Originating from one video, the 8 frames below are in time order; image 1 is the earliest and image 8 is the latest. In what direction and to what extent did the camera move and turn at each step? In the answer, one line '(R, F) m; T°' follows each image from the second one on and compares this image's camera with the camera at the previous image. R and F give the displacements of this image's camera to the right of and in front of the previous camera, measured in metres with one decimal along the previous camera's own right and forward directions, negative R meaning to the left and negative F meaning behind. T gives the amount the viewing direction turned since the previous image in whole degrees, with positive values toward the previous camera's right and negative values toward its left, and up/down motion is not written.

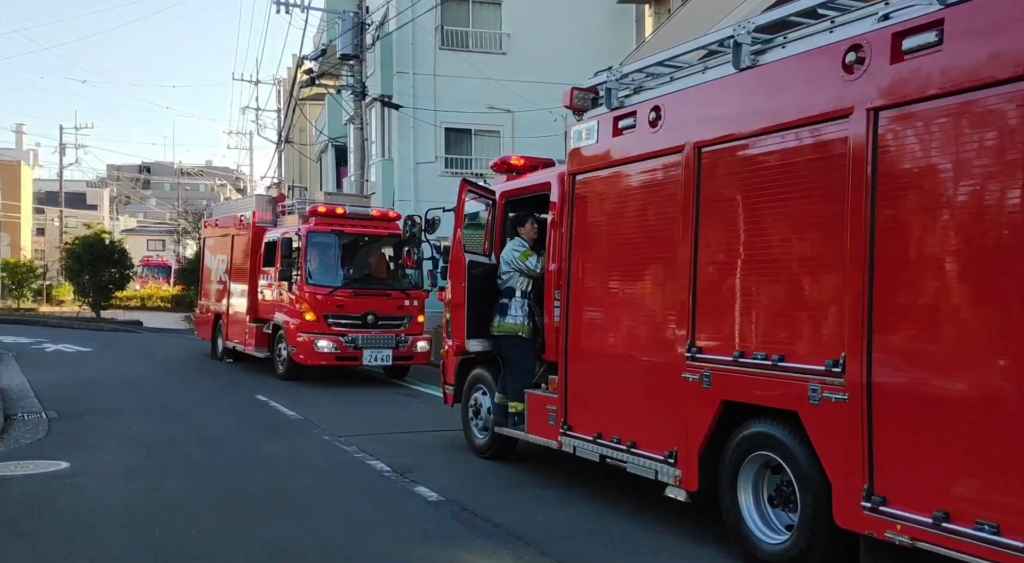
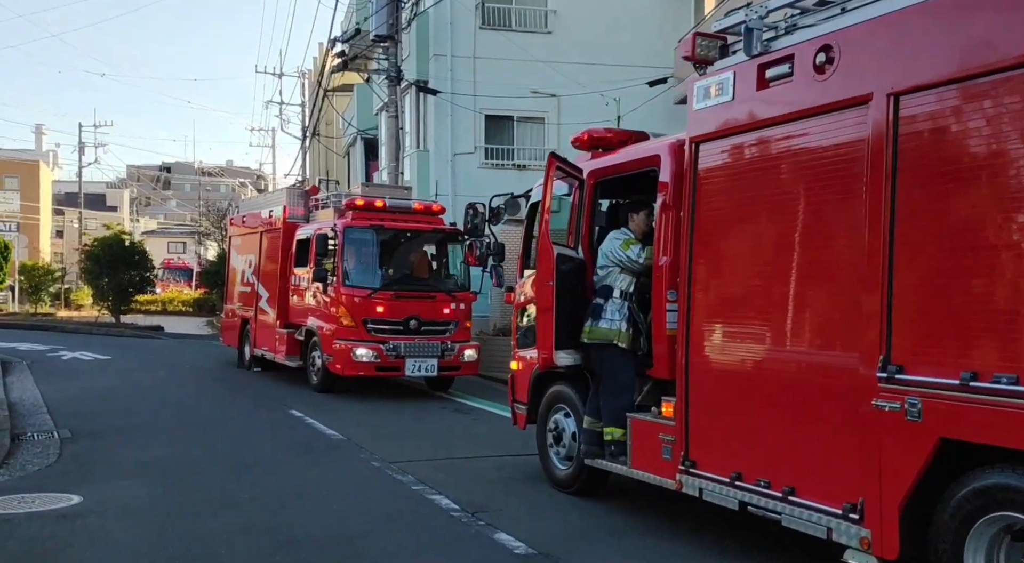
(-0.5, +1.4) m; -1°
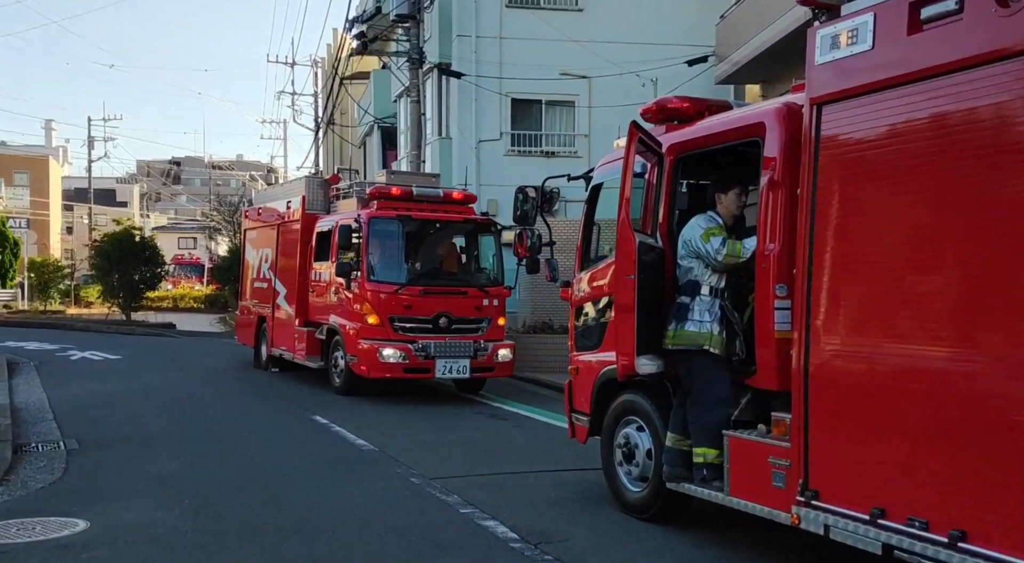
(-0.4, +0.9) m; -1°
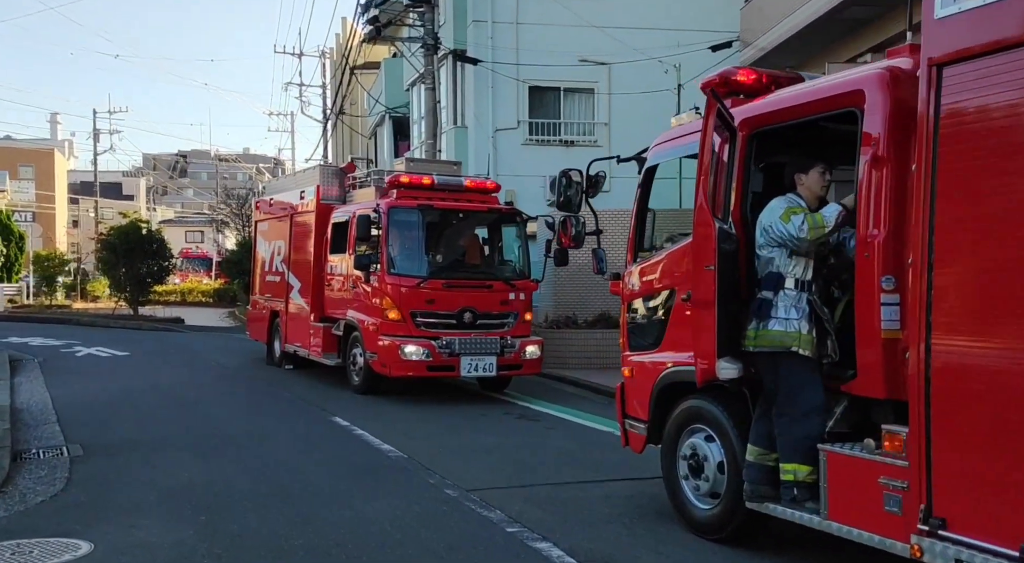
(-0.3, +0.6) m; 0°
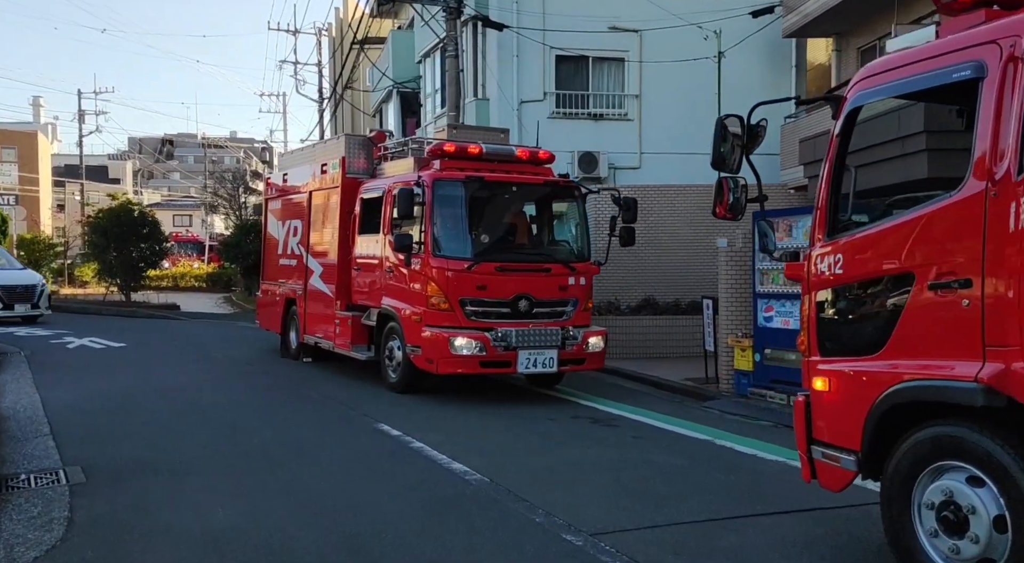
(-0.8, +1.6) m; +1°
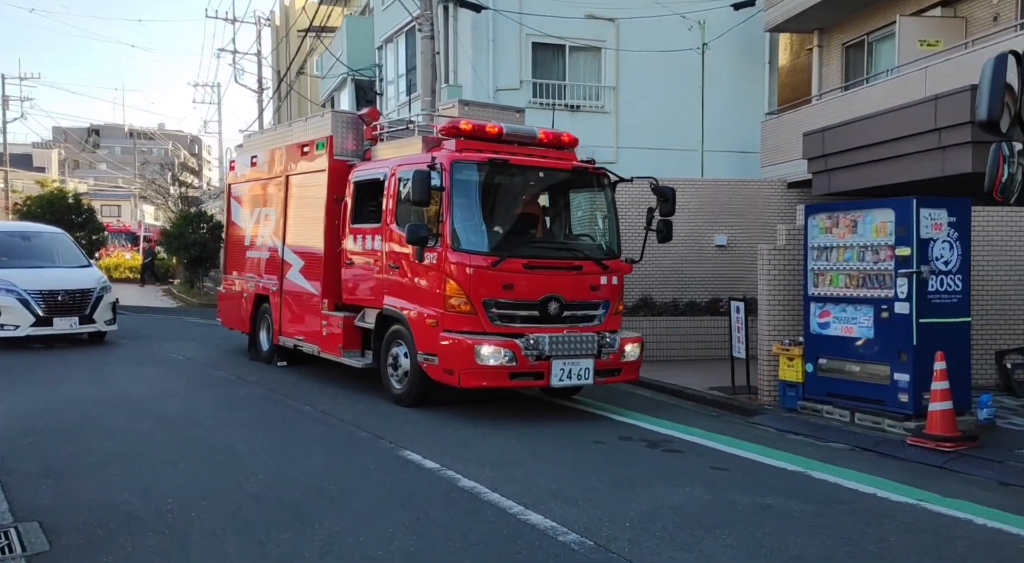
(-0.9, +1.5) m; +4°
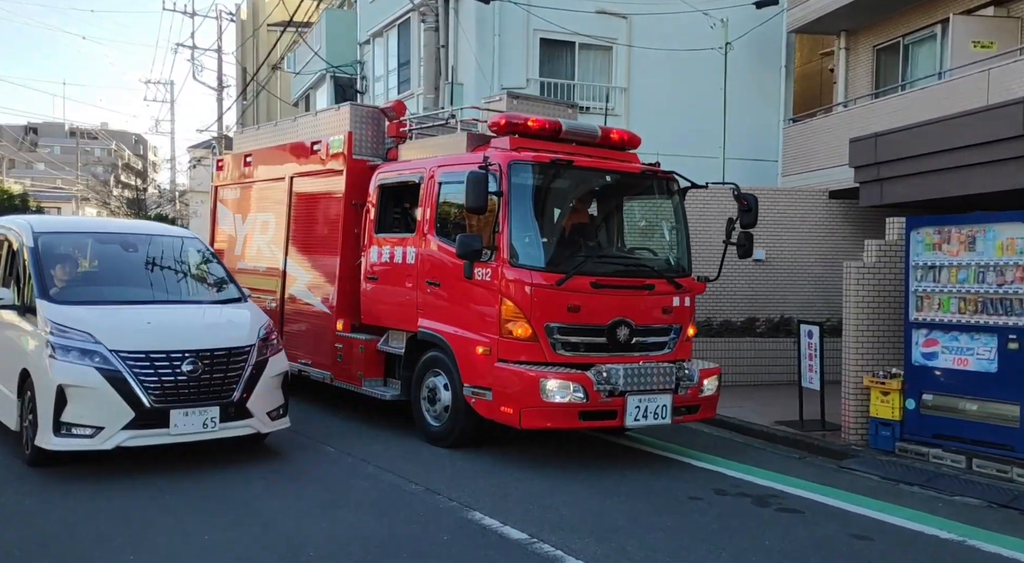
(-0.8, +1.4) m; +2°
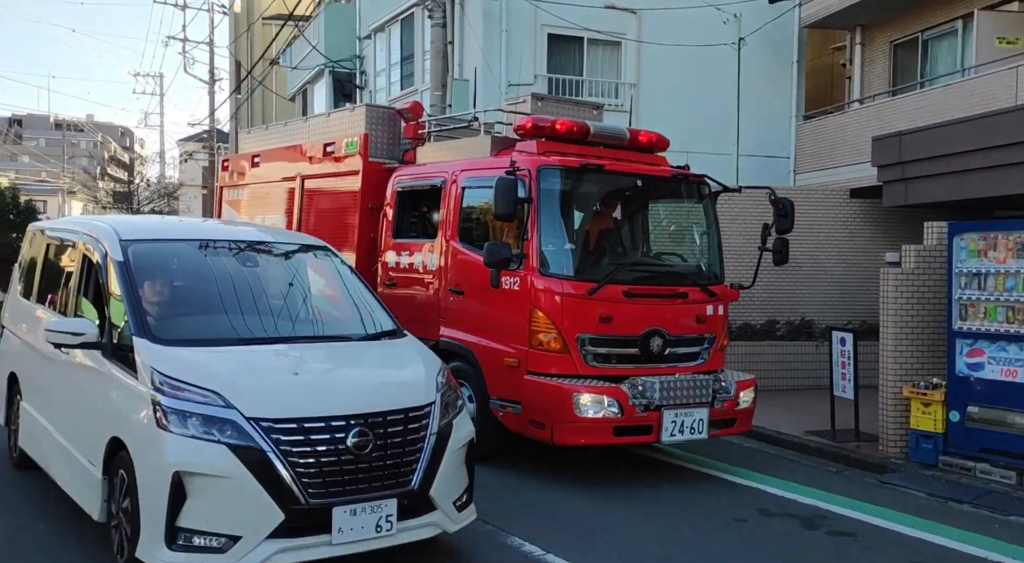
(-0.3, +0.3) m; 0°
